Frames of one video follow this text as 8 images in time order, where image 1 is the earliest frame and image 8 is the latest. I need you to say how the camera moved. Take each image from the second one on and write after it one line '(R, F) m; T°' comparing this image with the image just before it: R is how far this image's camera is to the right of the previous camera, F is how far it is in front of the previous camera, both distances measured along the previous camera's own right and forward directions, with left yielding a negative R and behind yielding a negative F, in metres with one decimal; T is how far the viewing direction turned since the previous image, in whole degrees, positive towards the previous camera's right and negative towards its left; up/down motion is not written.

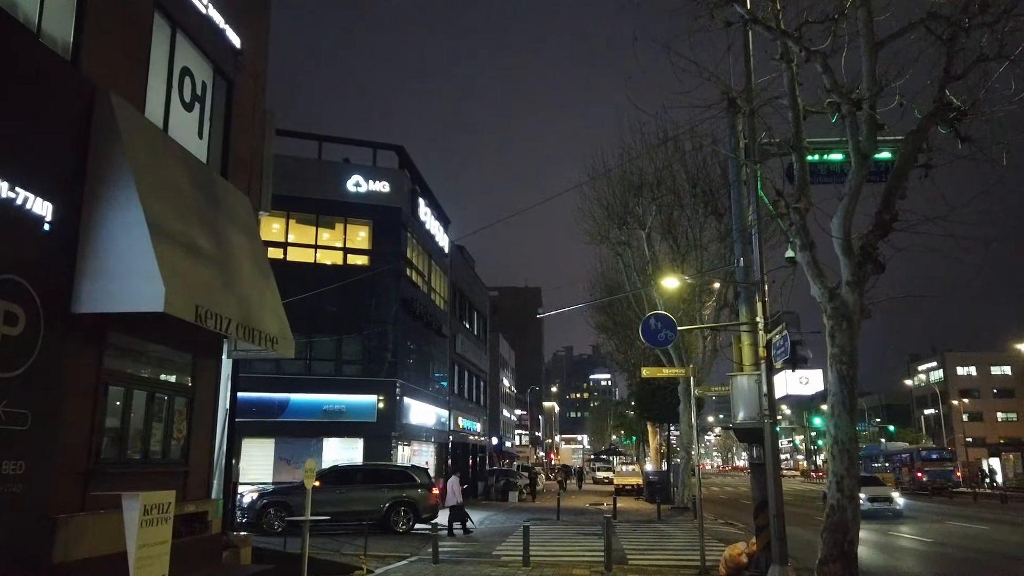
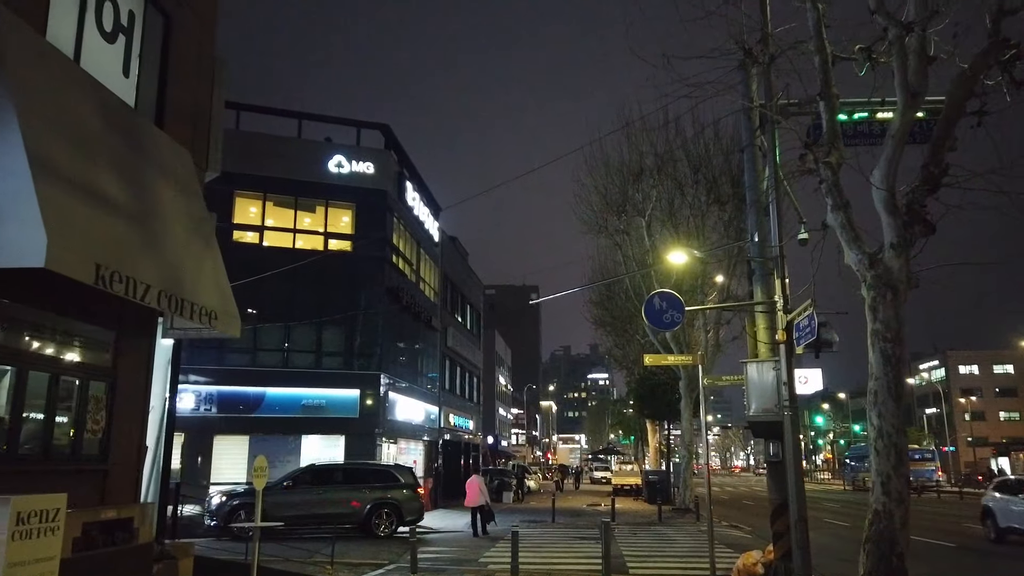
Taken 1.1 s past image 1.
(+0.2, +1.7) m; 0°
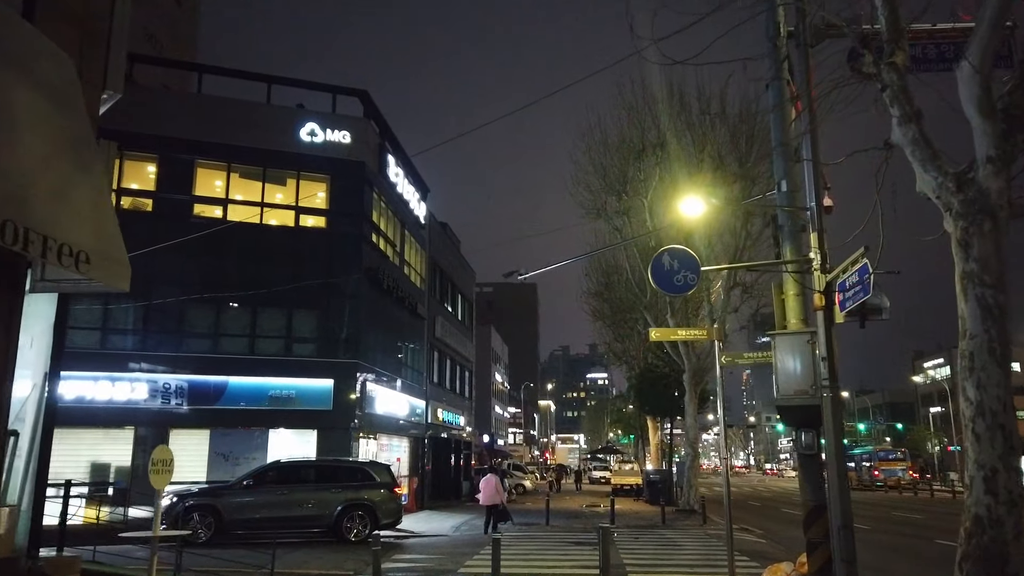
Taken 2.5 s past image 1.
(+0.3, +2.2) m; 0°
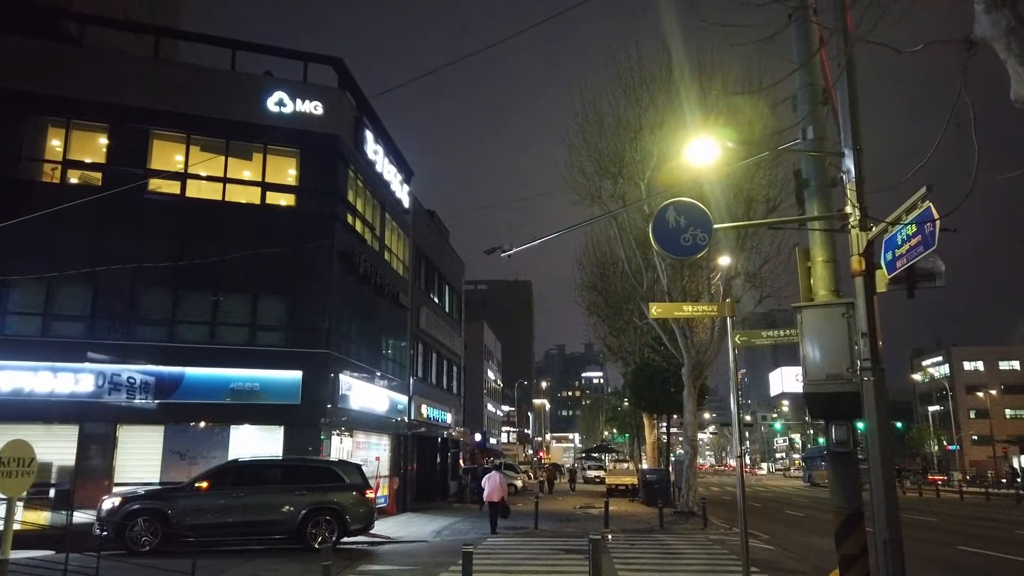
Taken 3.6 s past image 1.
(+0.3, +1.9) m; 0°
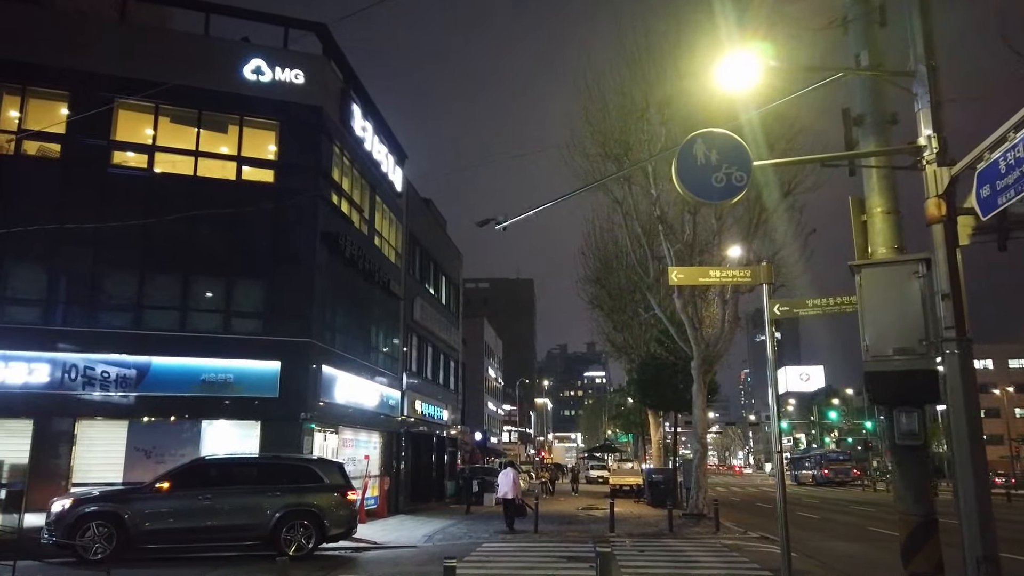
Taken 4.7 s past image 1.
(+0.1, +1.7) m; 0°
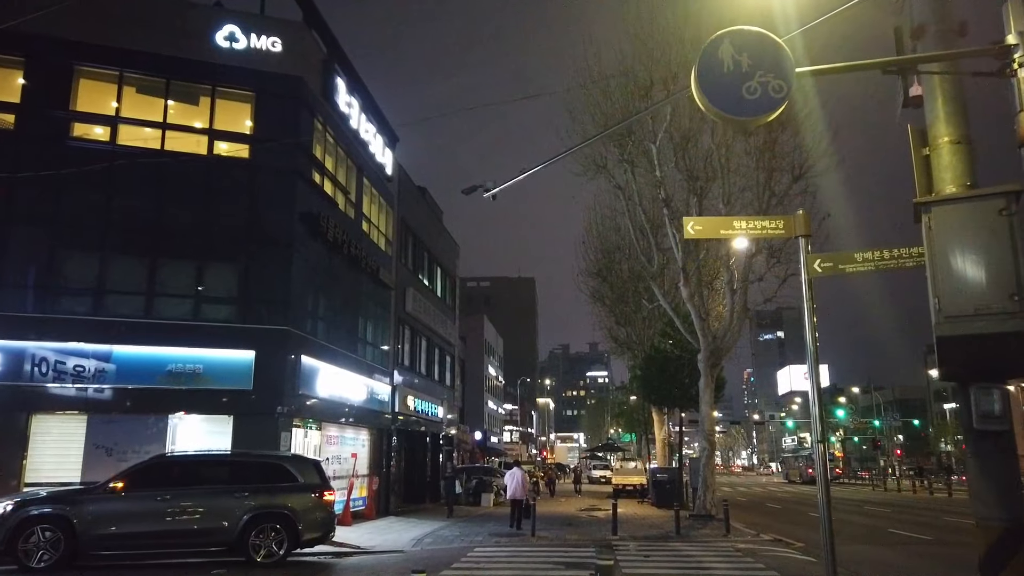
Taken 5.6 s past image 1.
(+0.2, +1.5) m; 0°
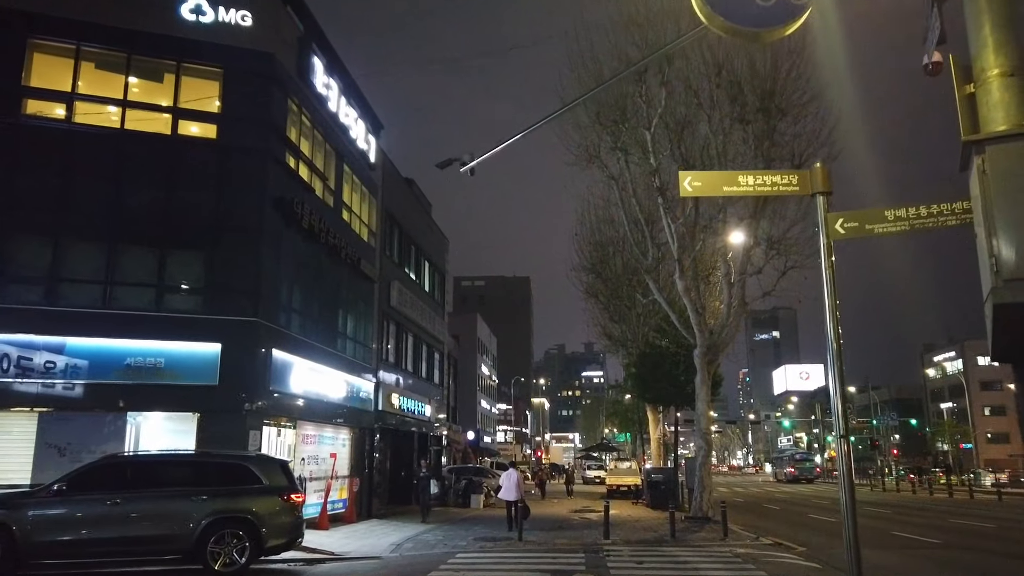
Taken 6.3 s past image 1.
(+0.2, +1.1) m; 0°
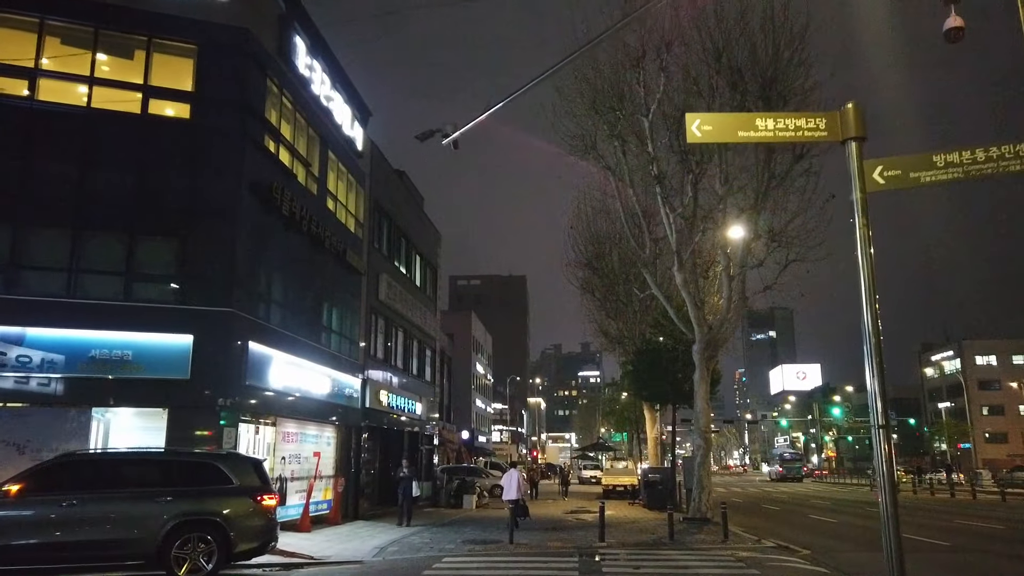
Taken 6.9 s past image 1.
(+0.1, +0.9) m; 0°
